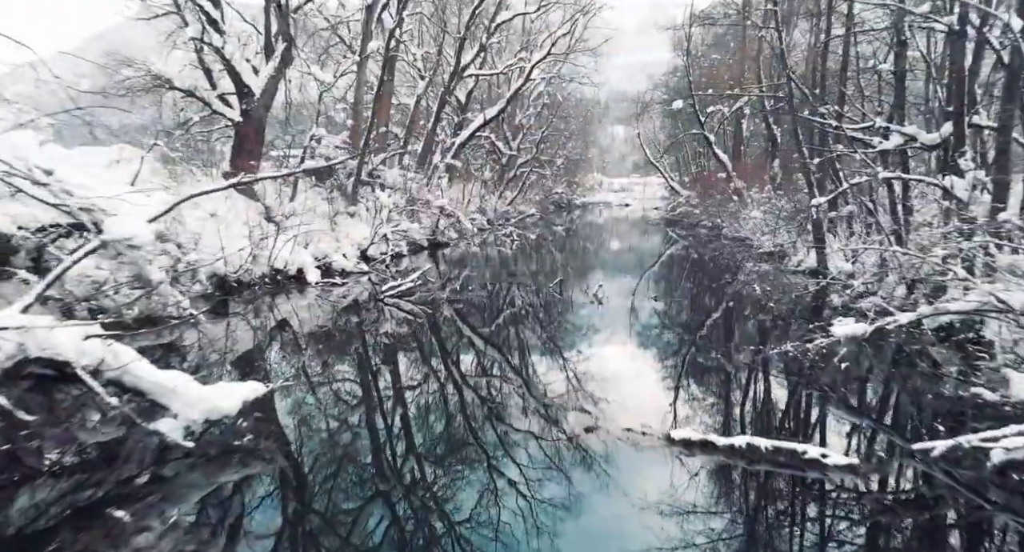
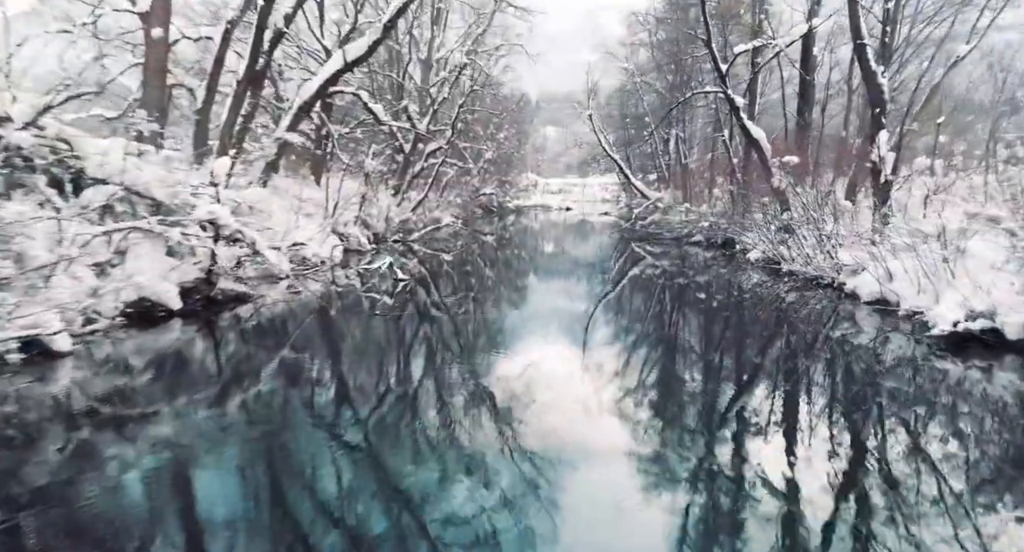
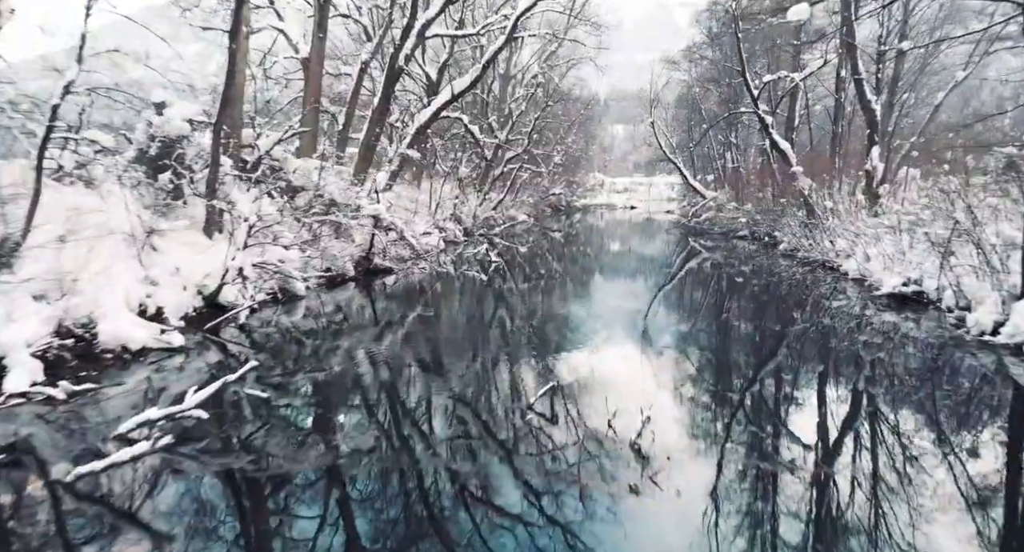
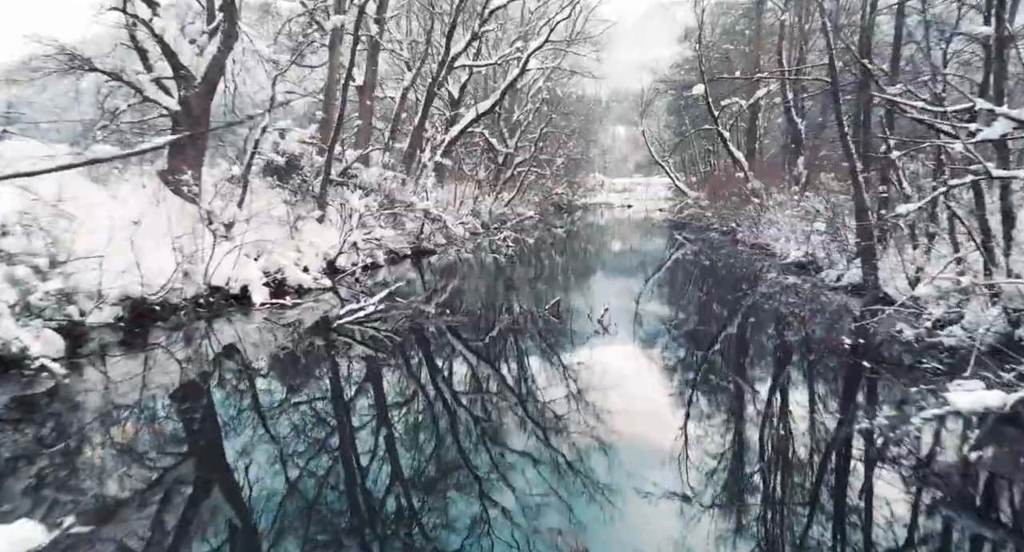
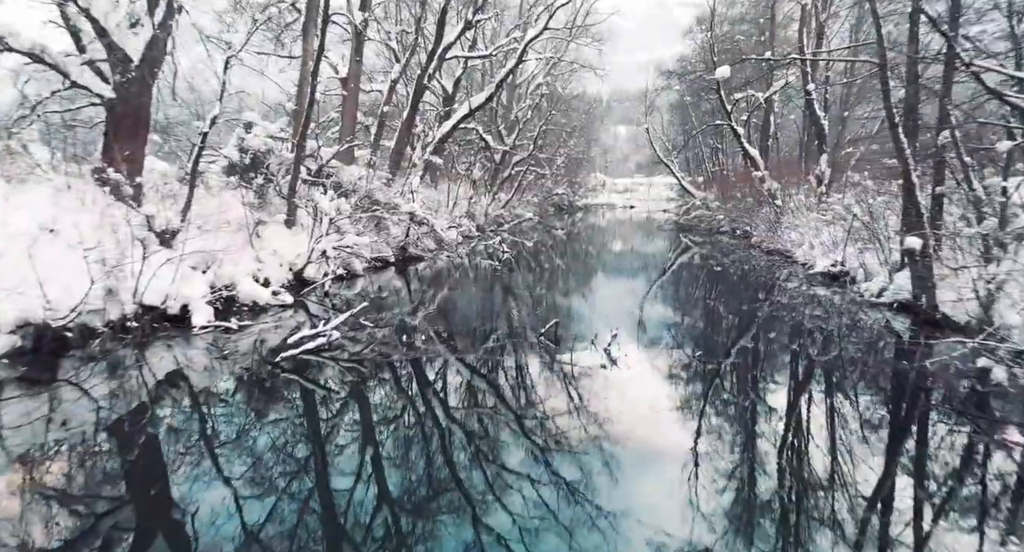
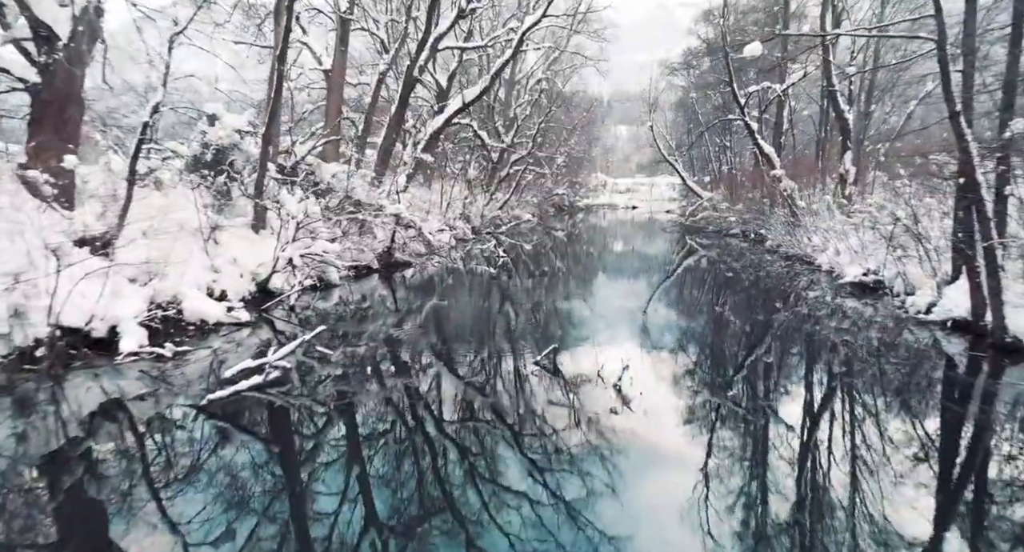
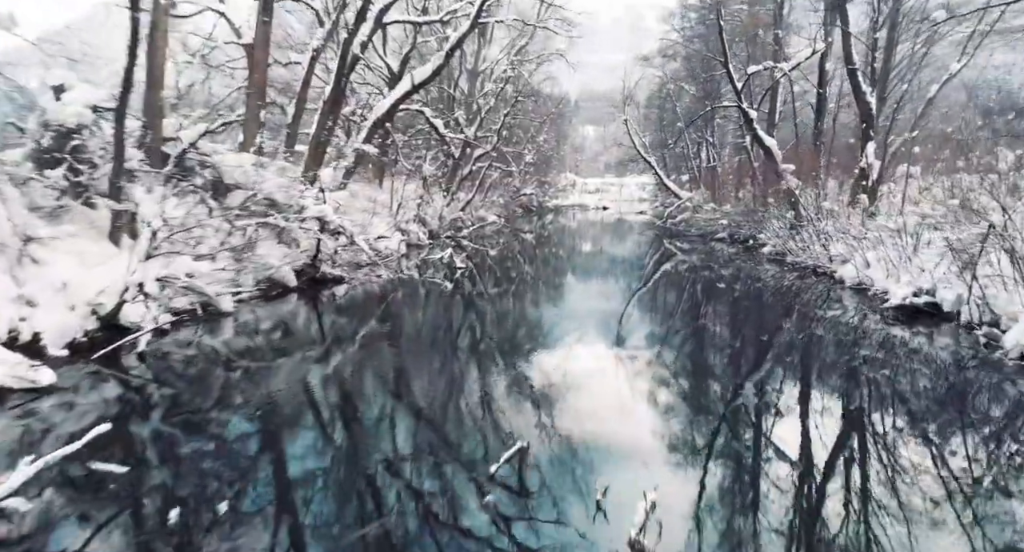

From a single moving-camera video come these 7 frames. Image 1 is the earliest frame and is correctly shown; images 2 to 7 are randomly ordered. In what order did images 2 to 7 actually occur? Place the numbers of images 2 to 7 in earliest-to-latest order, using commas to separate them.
4, 5, 6, 3, 7, 2
